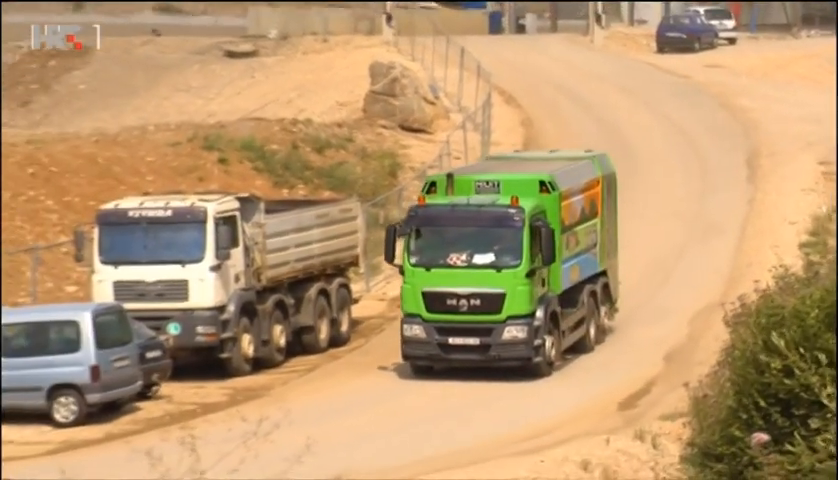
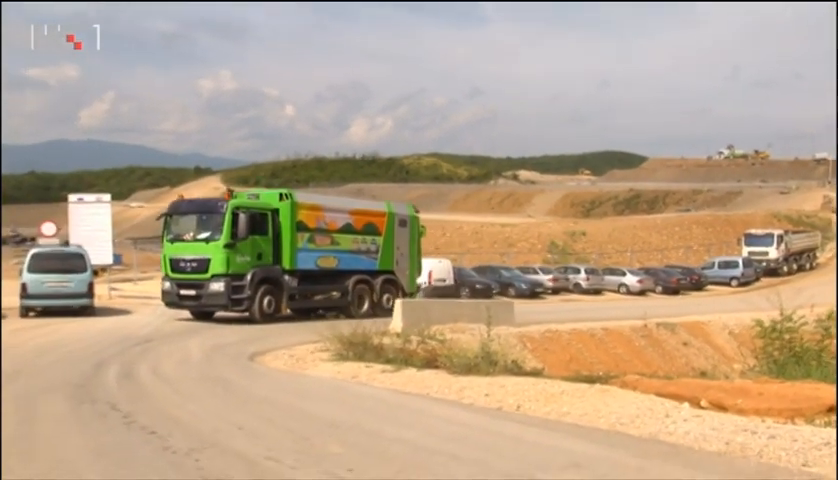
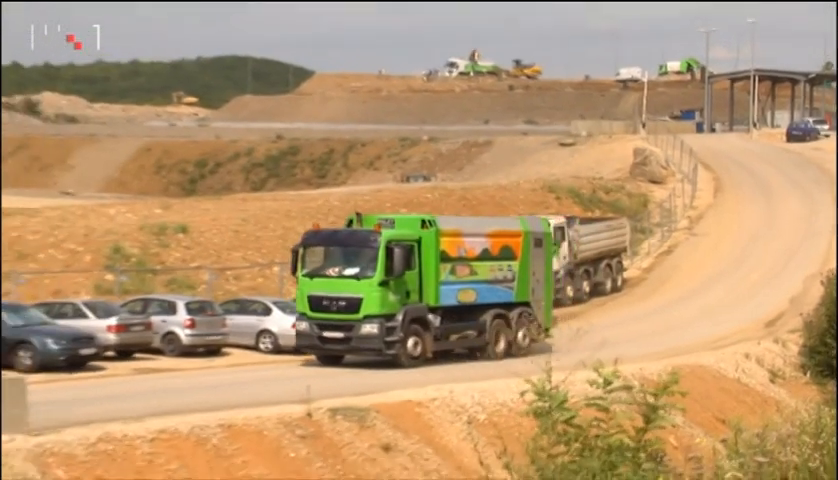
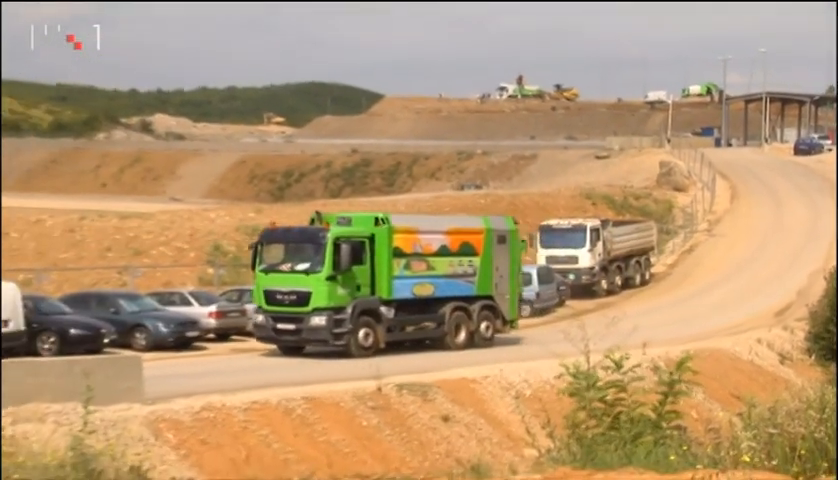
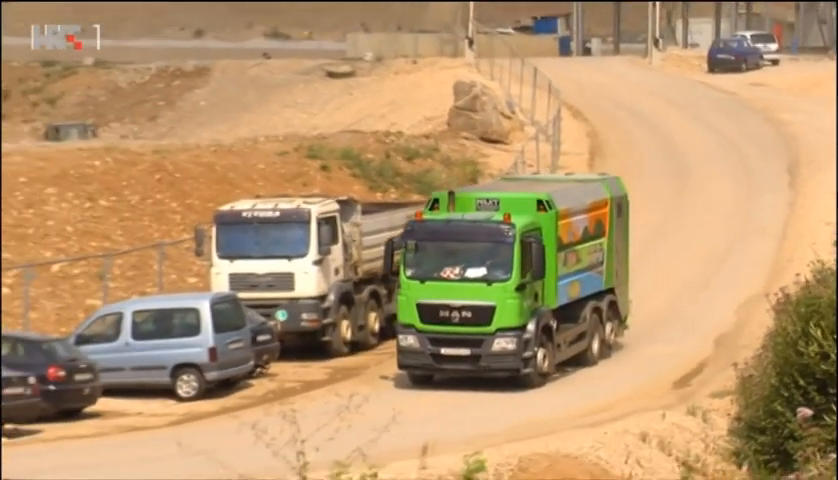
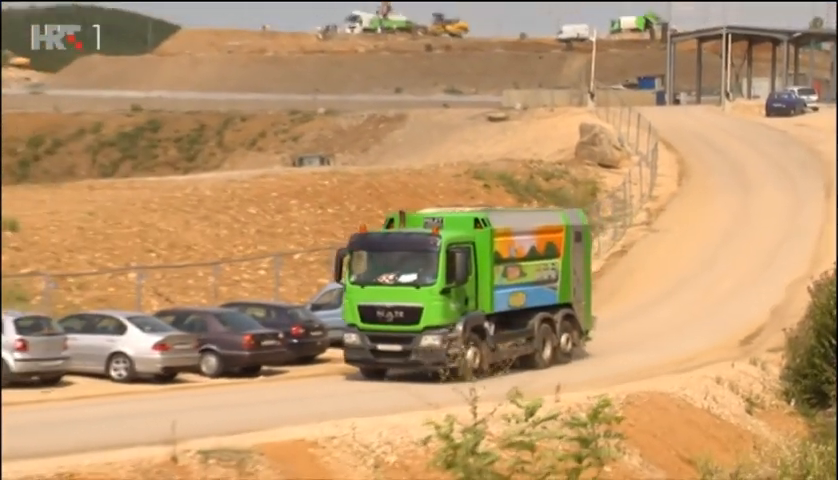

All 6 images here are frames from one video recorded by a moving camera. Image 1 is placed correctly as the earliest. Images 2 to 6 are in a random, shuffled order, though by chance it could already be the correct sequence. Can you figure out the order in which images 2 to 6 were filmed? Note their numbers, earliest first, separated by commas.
5, 6, 3, 4, 2
